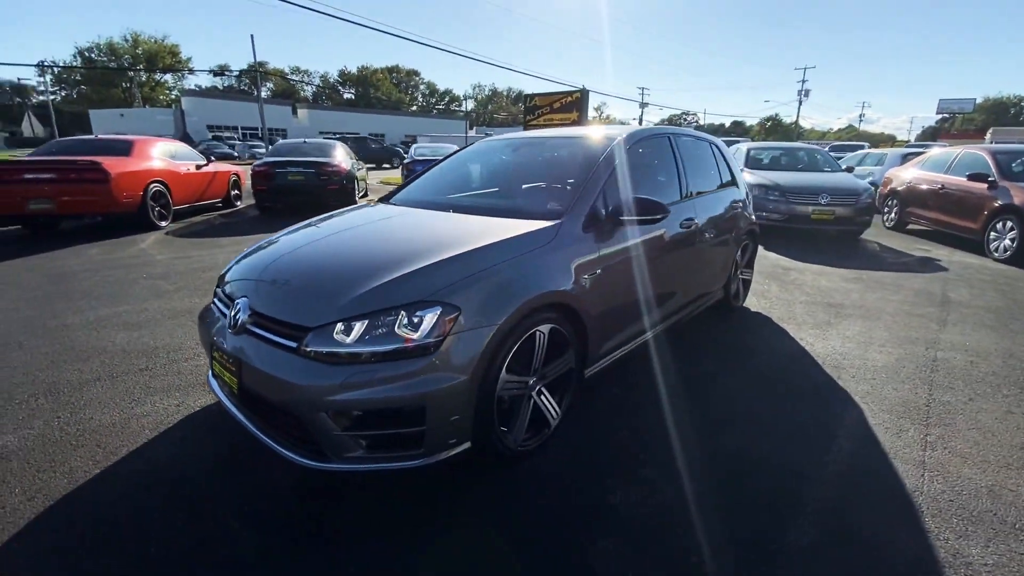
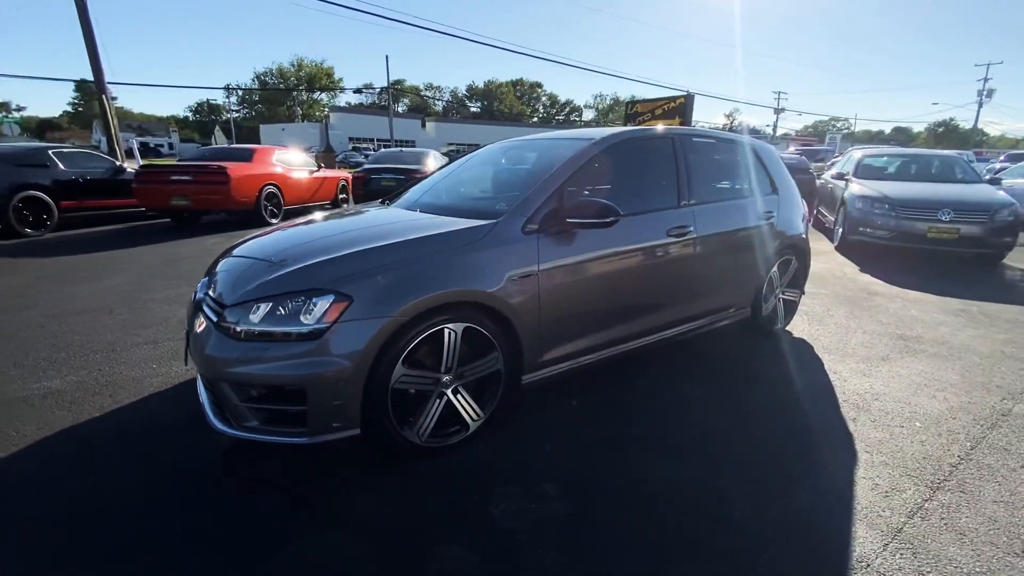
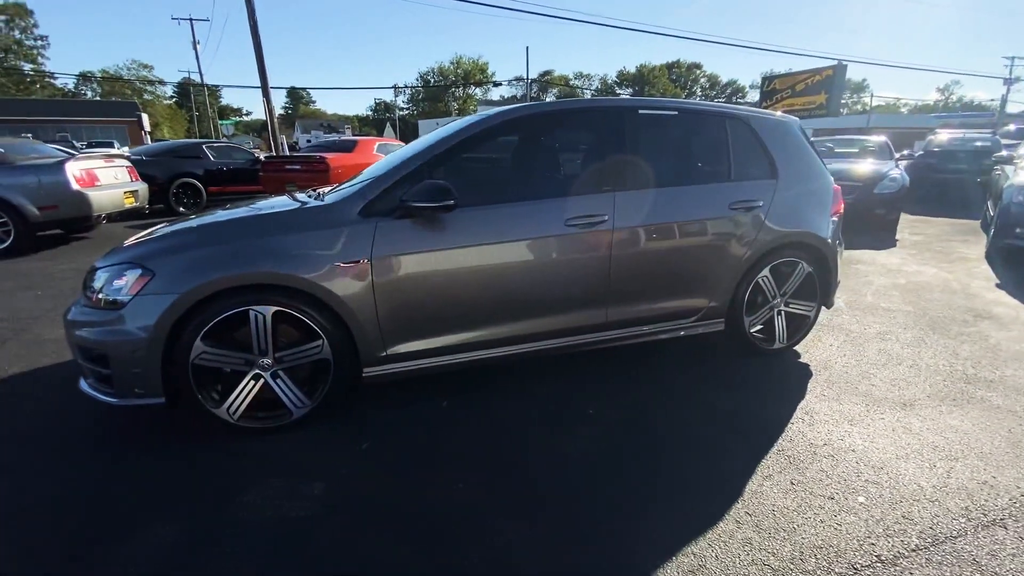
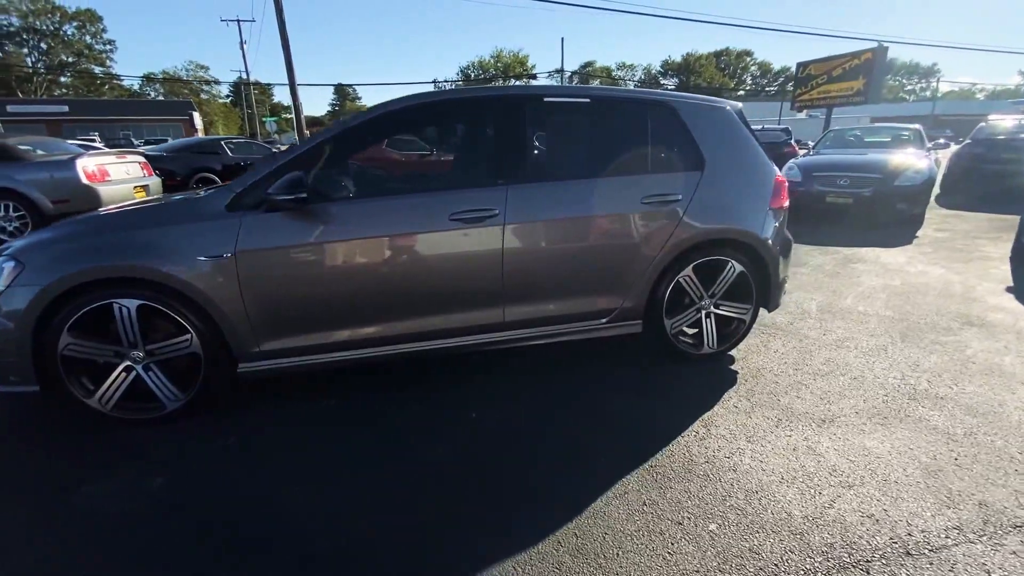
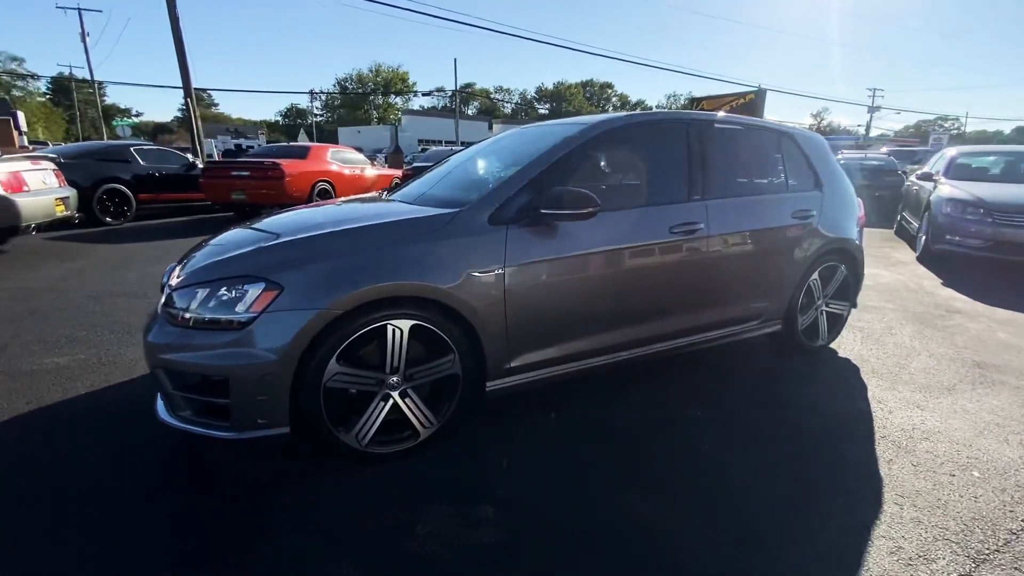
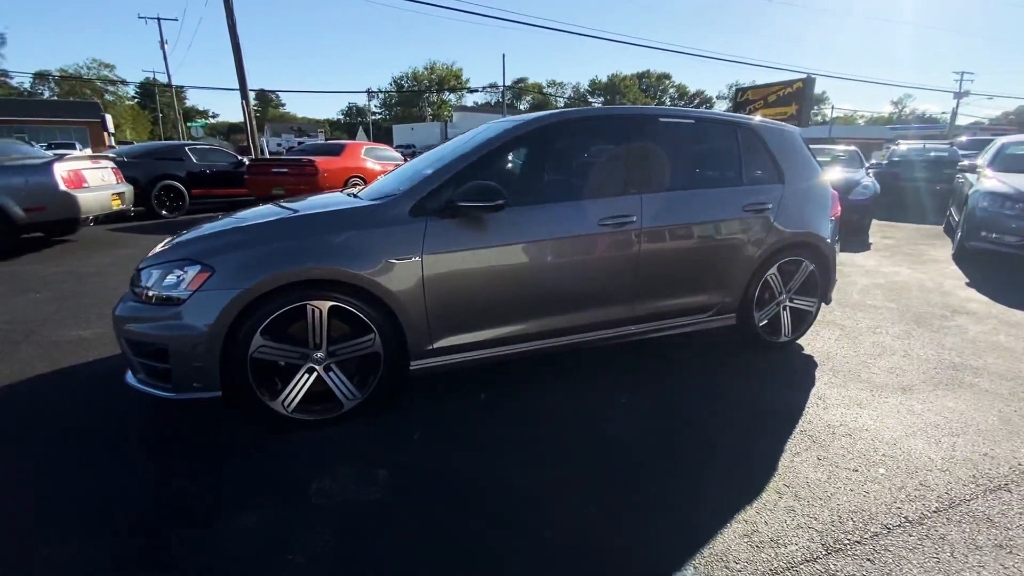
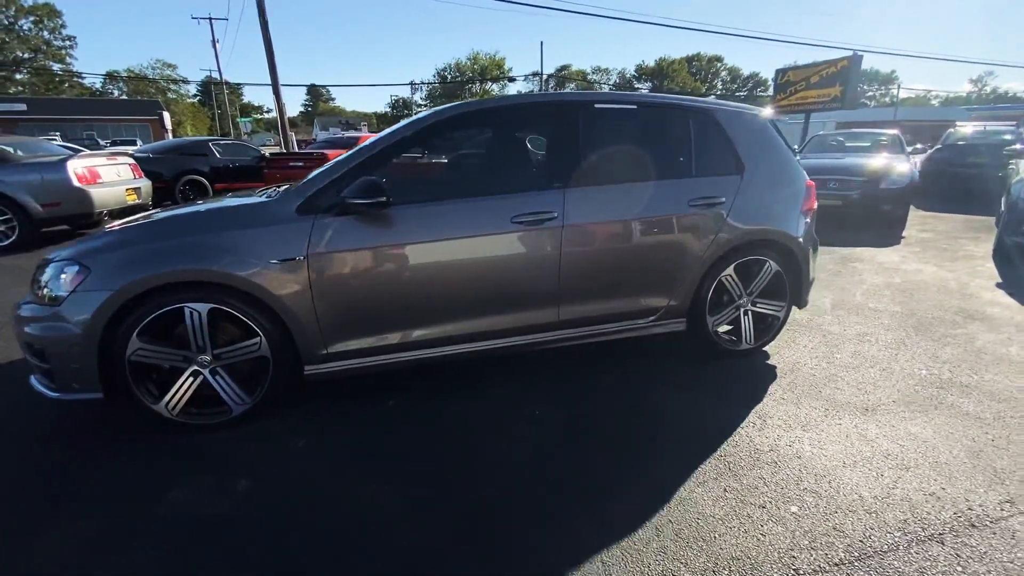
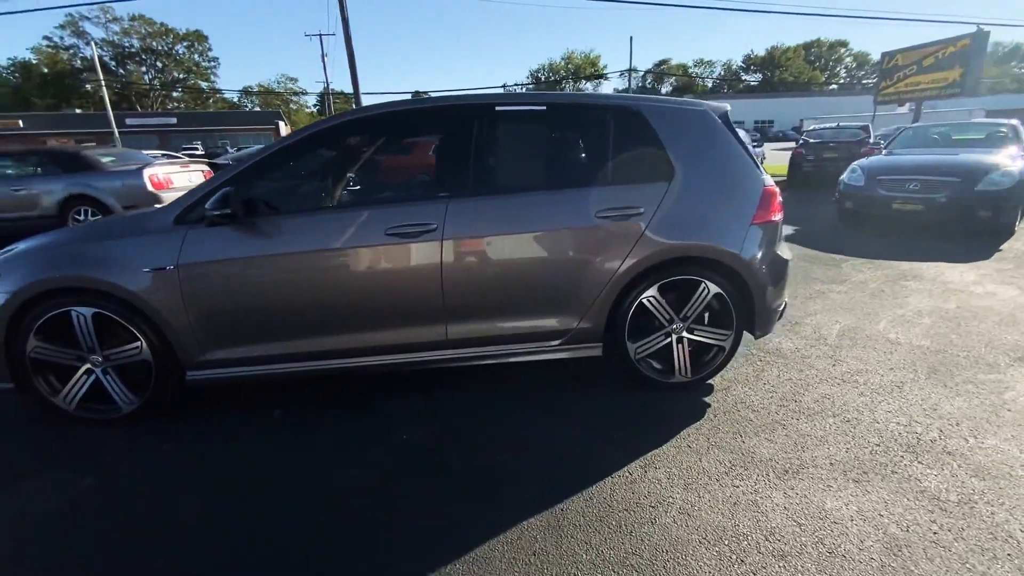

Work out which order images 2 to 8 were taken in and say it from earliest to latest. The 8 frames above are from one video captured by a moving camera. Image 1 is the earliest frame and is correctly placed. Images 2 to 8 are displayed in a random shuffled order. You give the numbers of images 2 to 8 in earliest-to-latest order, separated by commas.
2, 5, 6, 3, 7, 4, 8
